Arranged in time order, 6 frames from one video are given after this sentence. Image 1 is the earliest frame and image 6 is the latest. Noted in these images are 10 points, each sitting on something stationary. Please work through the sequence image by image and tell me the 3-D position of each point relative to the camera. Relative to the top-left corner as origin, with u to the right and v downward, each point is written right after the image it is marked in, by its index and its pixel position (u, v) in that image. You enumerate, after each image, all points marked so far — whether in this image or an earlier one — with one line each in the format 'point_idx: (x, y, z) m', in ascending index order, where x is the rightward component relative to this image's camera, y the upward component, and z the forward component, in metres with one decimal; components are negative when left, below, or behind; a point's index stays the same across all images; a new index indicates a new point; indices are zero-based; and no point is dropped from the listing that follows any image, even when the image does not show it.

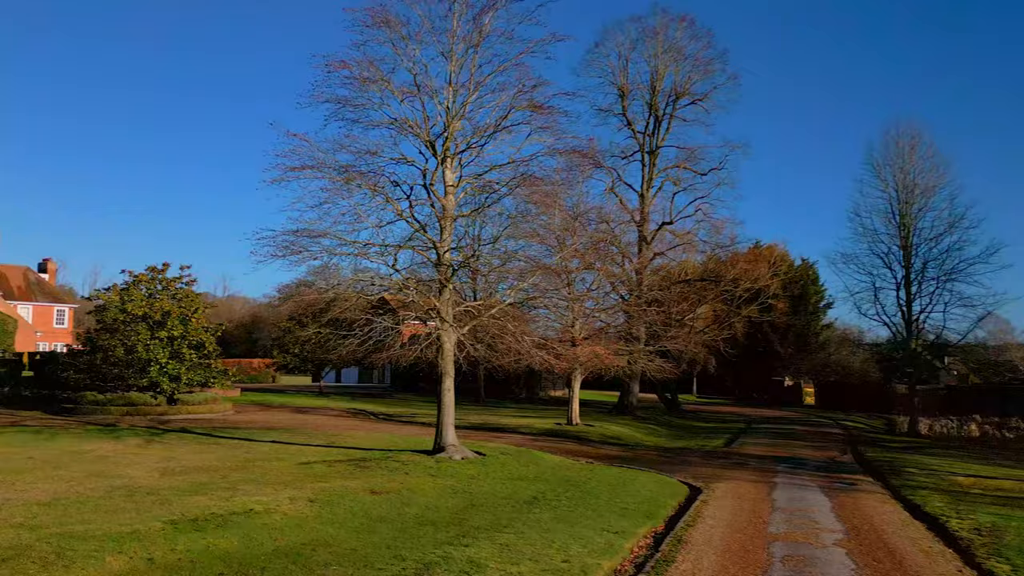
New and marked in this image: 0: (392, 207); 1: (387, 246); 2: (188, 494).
0: (-2.0, +1.3, +13.5) m
1: (-2.1, +0.7, +13.3) m
2: (-3.7, -2.4, +9.3) m
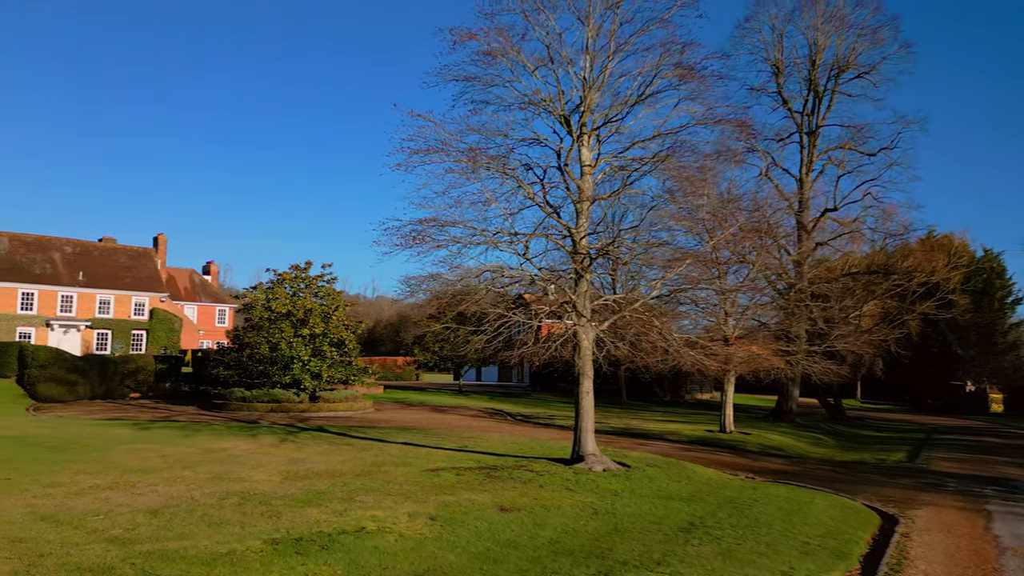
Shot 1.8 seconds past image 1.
0: (+0.2, +1.5, +12.3) m
1: (+0.1, +0.8, +12.1) m
2: (-2.2, -2.2, +8.4) m
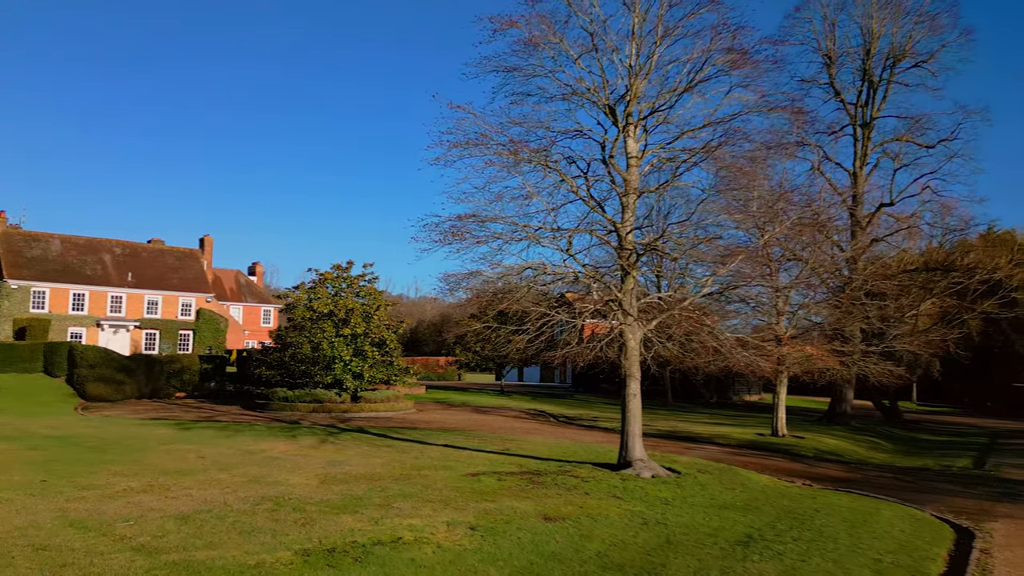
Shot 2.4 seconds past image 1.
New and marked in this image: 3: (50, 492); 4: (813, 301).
0: (+0.8, +1.5, +11.8) m
1: (+0.7, +0.8, +11.6) m
2: (-1.8, -2.2, +8.1) m
3: (-5.2, -2.3, +9.1) m
4: (+6.6, -0.3, +17.7) m
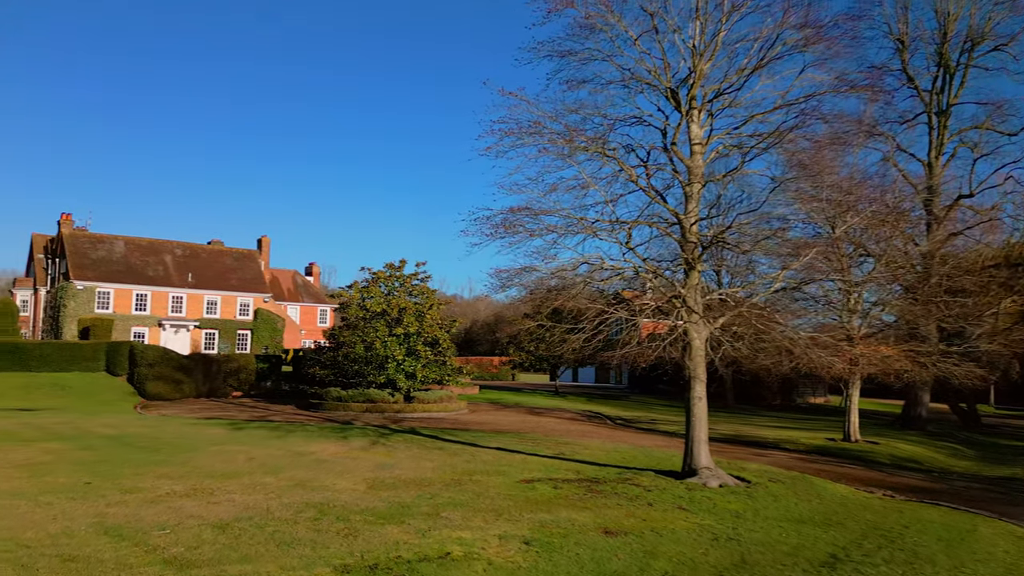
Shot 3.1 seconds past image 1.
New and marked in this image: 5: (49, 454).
0: (+1.6, +1.6, +11.1) m
1: (+1.5, +0.9, +11.0) m
2: (-1.2, -2.2, +7.6) m
3: (-4.6, -2.3, +8.9) m
4: (+7.7, -0.2, +16.6) m
5: (-7.3, -2.6, +12.8) m
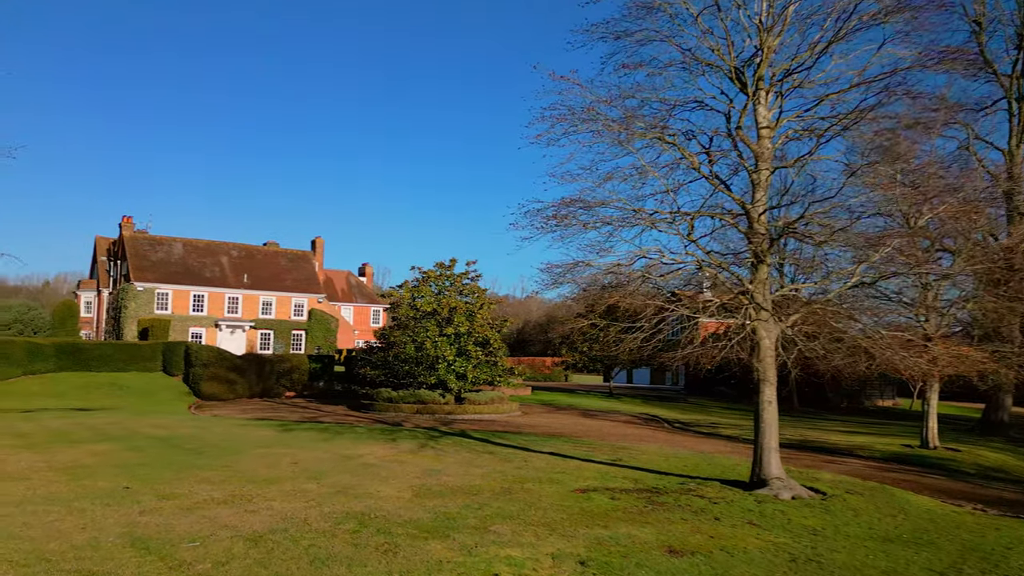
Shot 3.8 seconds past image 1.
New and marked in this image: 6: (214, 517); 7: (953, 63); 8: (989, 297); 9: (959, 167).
0: (+2.2, +1.6, +10.4) m
1: (+2.1, +0.9, +10.2) m
2: (-0.8, -2.1, +7.0) m
3: (-4.0, -2.2, +8.5) m
4: (+8.7, -0.1, +15.5) m
5: (-6.4, -2.6, +12.6) m
6: (-2.9, -2.2, +7.8) m
7: (+5.5, +2.8, +10.2) m
8: (+9.5, -0.2, +16.2) m
9: (+7.6, +2.0, +14.2) m
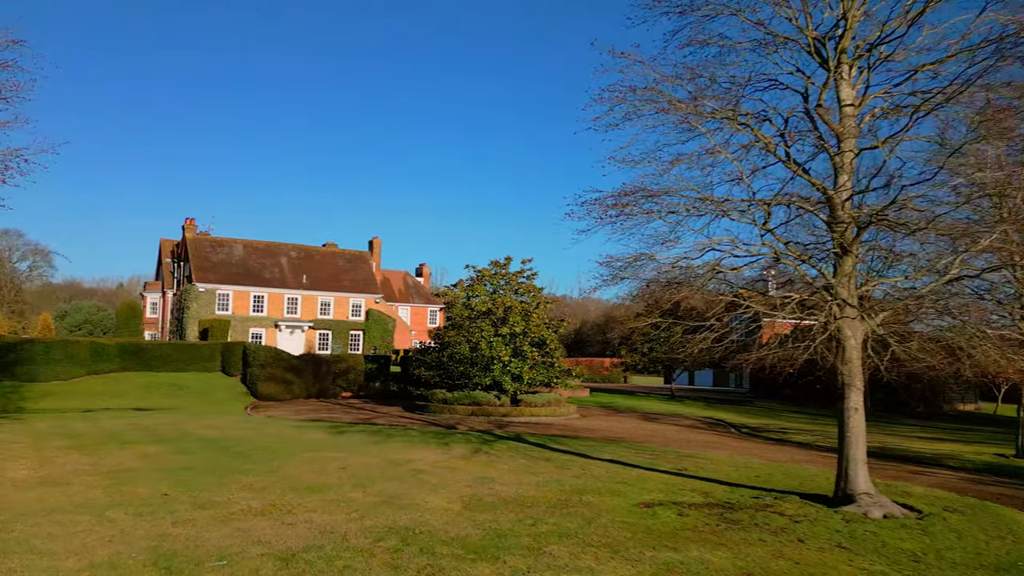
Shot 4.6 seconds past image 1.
0: (+2.9, +1.7, +9.5) m
1: (+2.8, +1.0, +9.3) m
2: (-0.3, -2.1, +6.4) m
3: (-3.5, -2.2, +8.0) m
4: (+9.7, 0.0, +14.1) m
5: (-5.6, -2.6, +12.3) m
6: (-2.4, -2.2, +7.3) m
7: (+6.1, +2.9, +9.1) m
8: (+10.6, -0.1, +14.8) m
9: (+8.5, +2.1, +12.9) m
